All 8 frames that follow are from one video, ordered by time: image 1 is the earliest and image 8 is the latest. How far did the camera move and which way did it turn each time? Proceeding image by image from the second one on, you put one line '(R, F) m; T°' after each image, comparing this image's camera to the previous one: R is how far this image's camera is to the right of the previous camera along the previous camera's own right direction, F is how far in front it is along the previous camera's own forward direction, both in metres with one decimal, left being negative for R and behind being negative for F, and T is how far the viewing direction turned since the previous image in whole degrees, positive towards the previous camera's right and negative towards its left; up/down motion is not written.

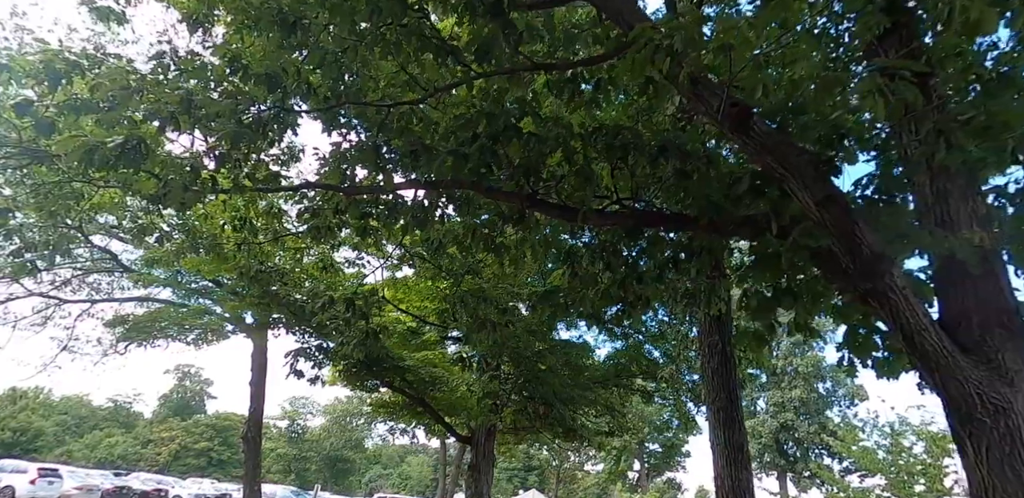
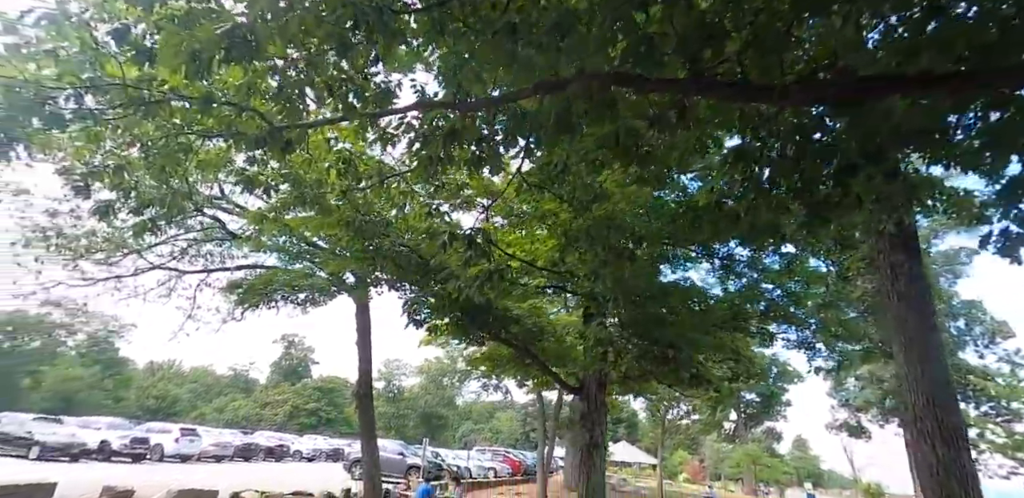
(-0.5, +0.6) m; -8°
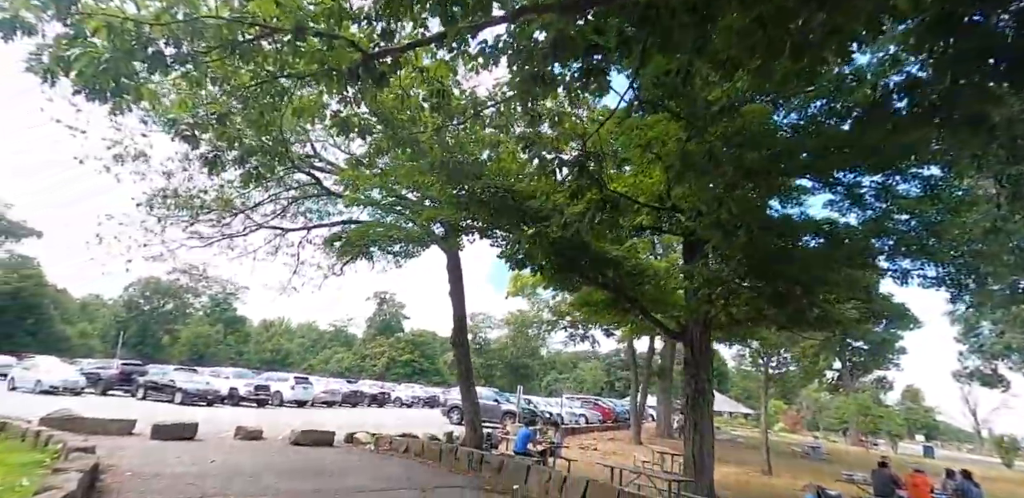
(-0.3, +0.3) m; -9°
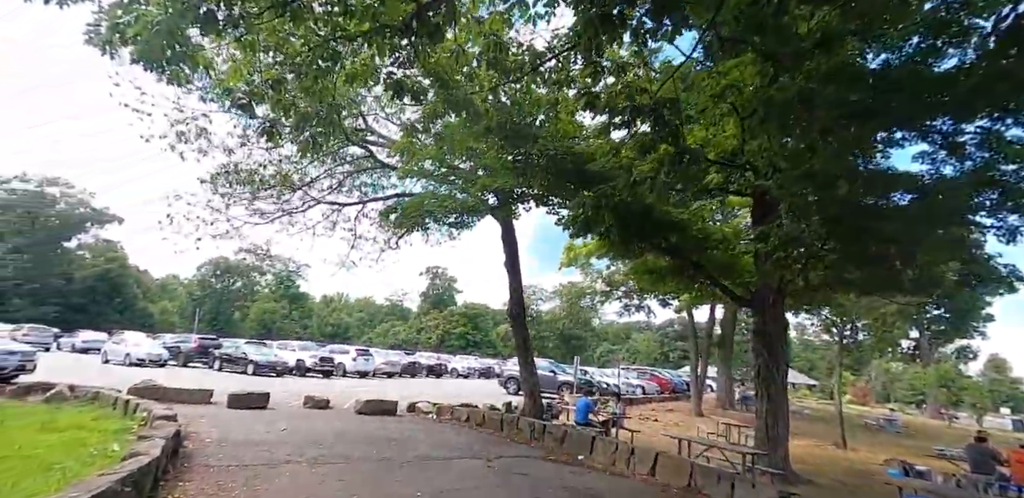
(-0.1, +0.3) m; -5°
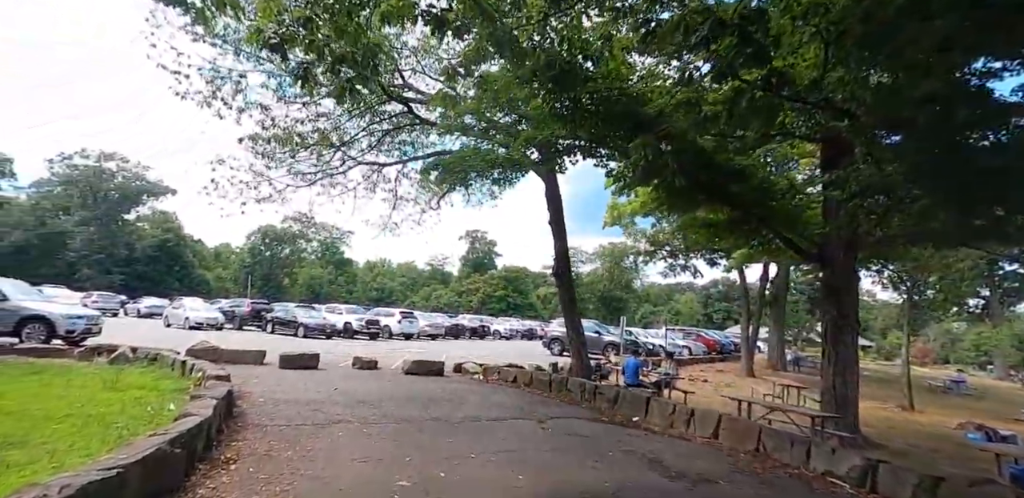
(-0.2, +0.4) m; -4°
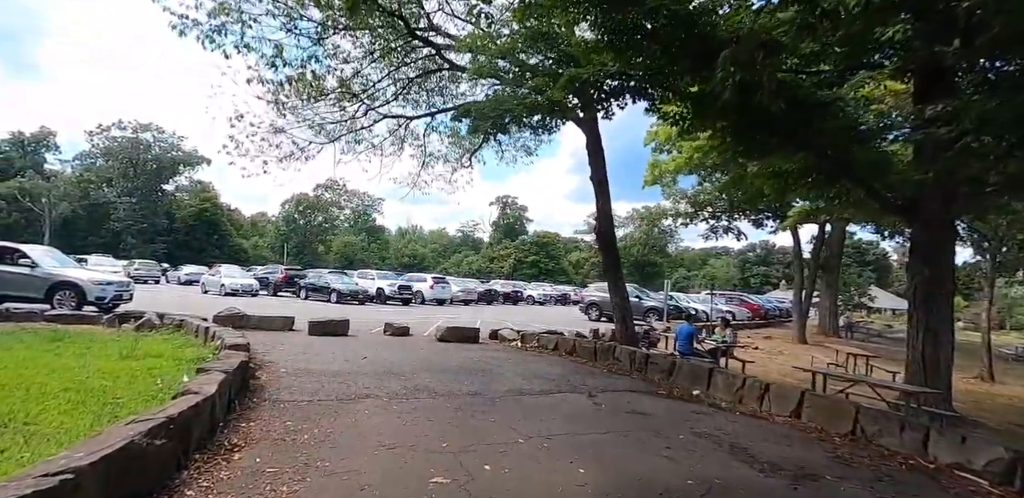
(-0.2, +0.9) m; -3°
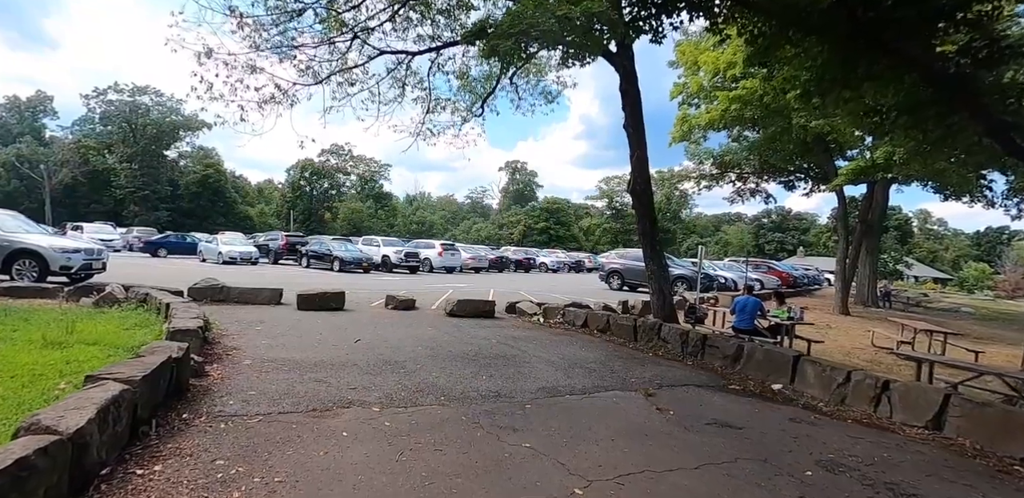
(-0.2, +1.7) m; -1°
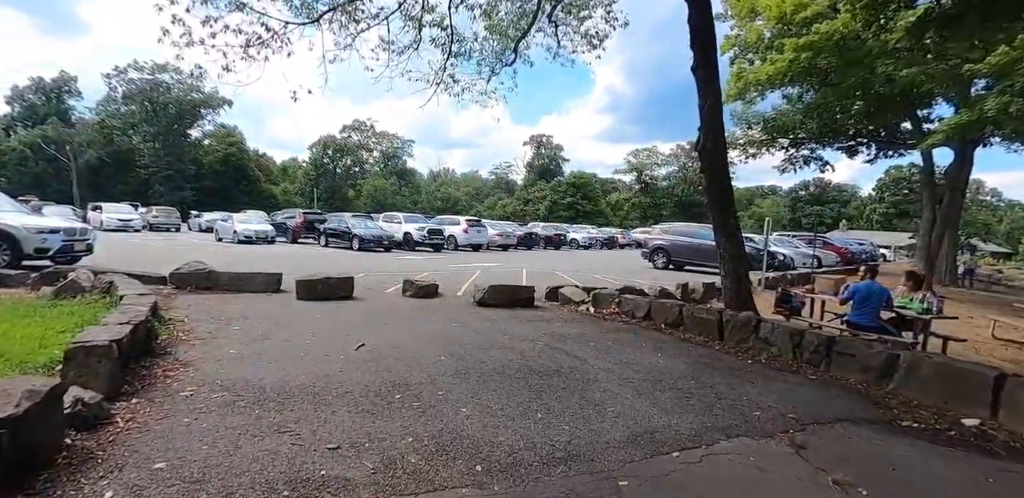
(-0.3, +1.8) m; -3°
